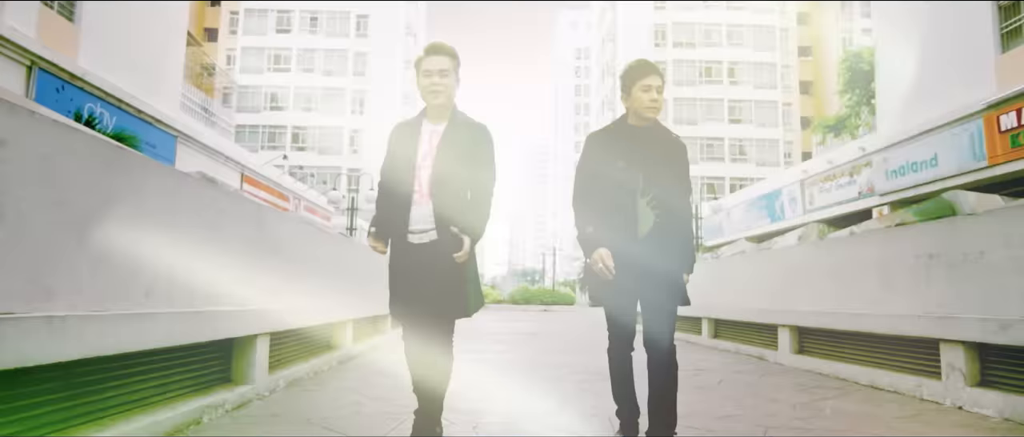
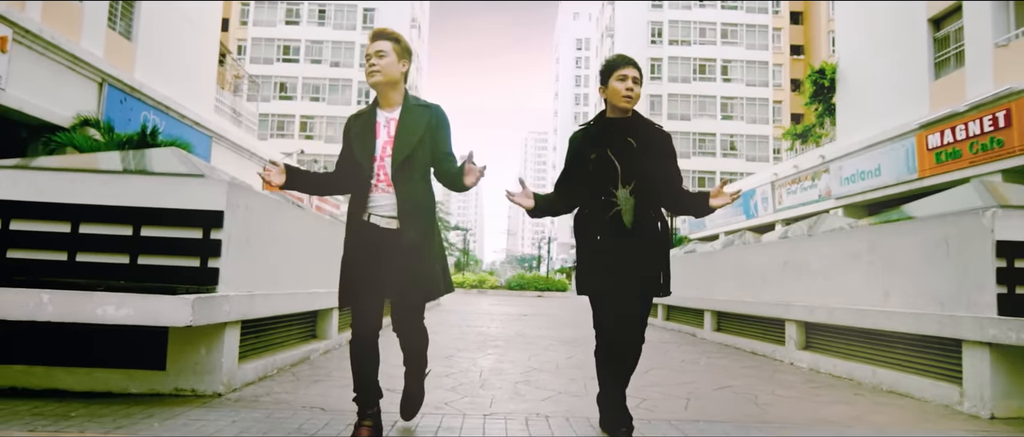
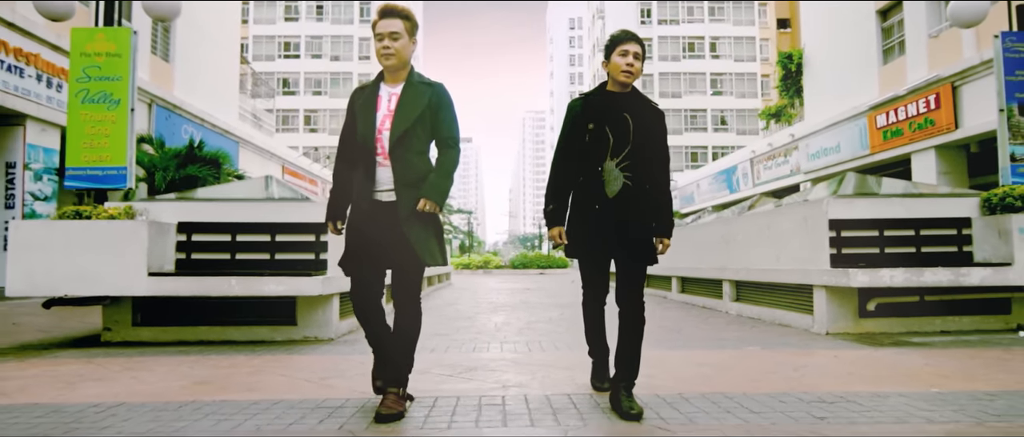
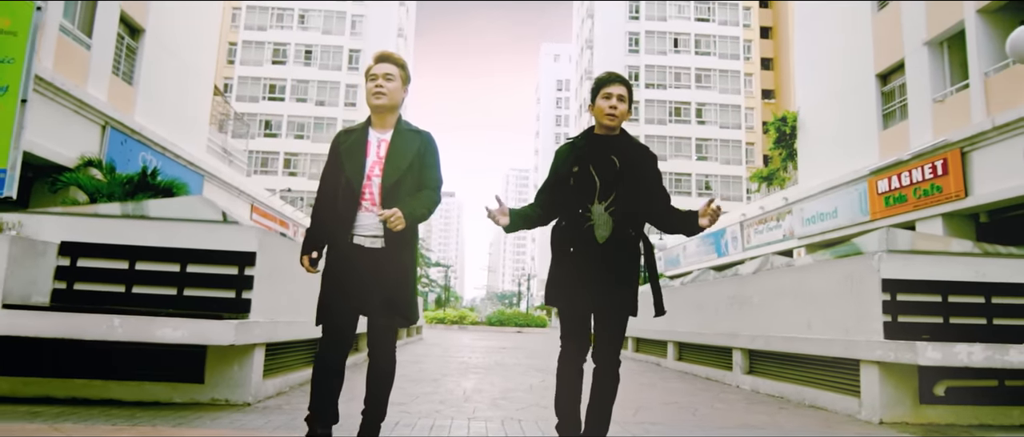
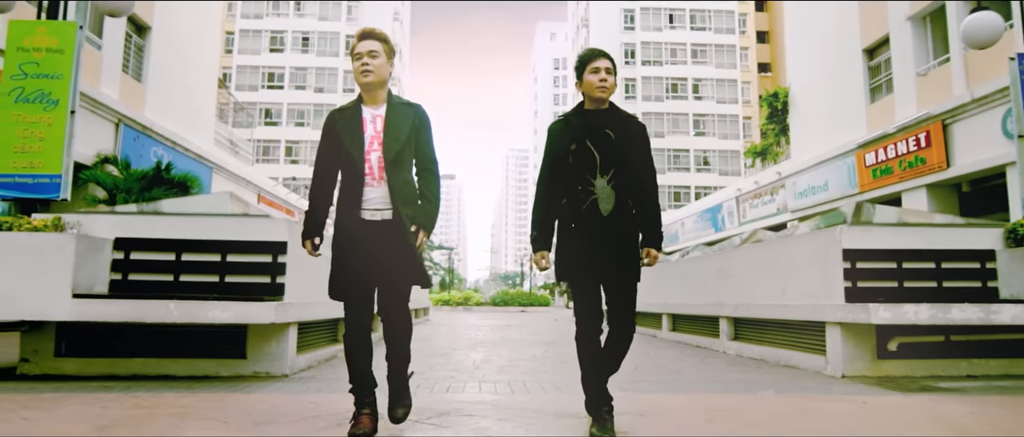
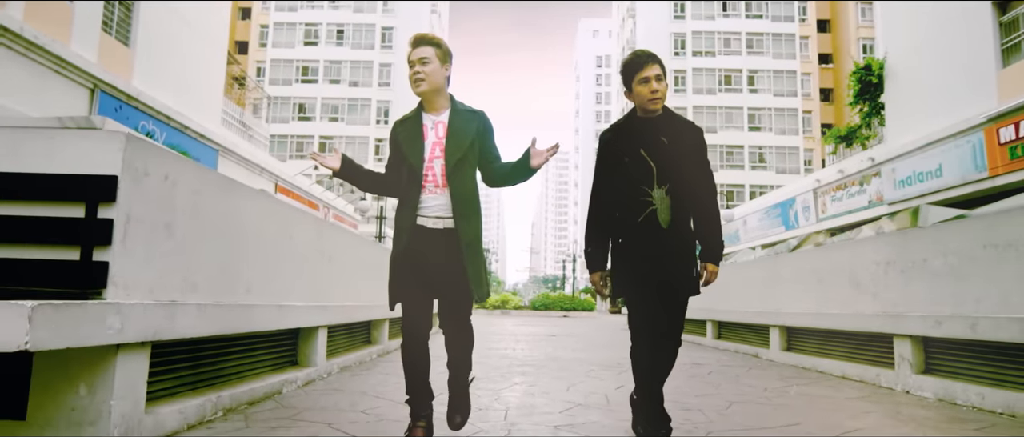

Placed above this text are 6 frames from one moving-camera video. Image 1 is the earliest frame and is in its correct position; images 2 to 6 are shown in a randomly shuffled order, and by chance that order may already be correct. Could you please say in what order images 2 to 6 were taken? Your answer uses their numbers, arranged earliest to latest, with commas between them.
6, 2, 4, 5, 3
